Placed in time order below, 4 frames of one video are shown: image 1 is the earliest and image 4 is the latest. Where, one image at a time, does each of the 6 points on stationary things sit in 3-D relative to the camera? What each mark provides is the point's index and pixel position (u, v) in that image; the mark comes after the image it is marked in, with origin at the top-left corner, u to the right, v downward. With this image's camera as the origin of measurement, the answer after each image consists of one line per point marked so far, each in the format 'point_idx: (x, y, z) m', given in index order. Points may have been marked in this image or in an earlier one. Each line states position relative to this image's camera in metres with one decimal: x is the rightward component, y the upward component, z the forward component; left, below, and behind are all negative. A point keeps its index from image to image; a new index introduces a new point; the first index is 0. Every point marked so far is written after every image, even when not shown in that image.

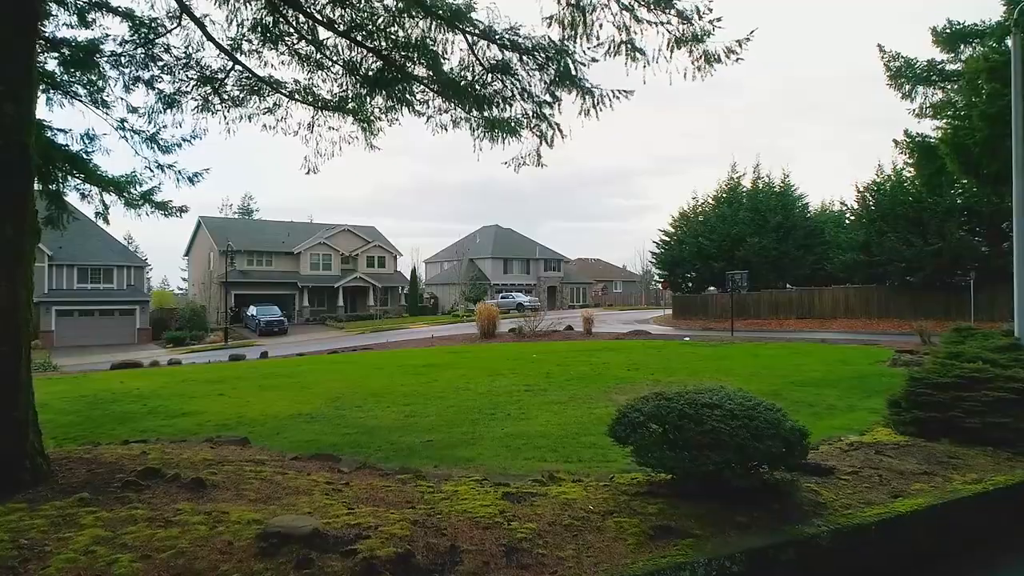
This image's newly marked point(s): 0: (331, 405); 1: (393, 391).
0: (-2.8, -1.8, +9.9) m
1: (-2.0, -1.7, +10.9) m
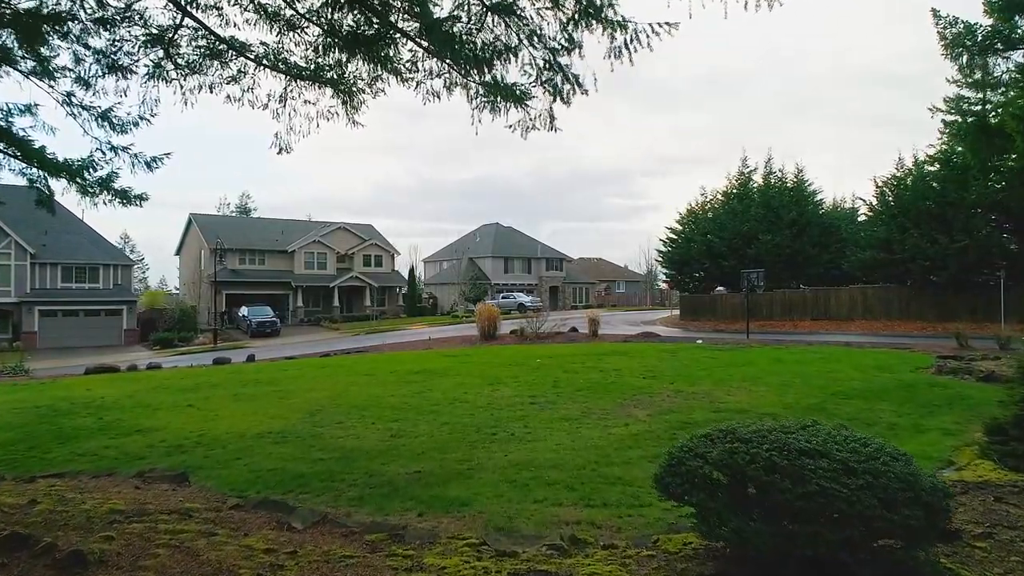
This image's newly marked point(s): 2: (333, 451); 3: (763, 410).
0: (-2.8, -1.8, +8.6) m
1: (-2.0, -1.7, +9.6) m
2: (-1.9, -1.8, +7.0) m
3: (+3.4, -1.6, +8.6) m
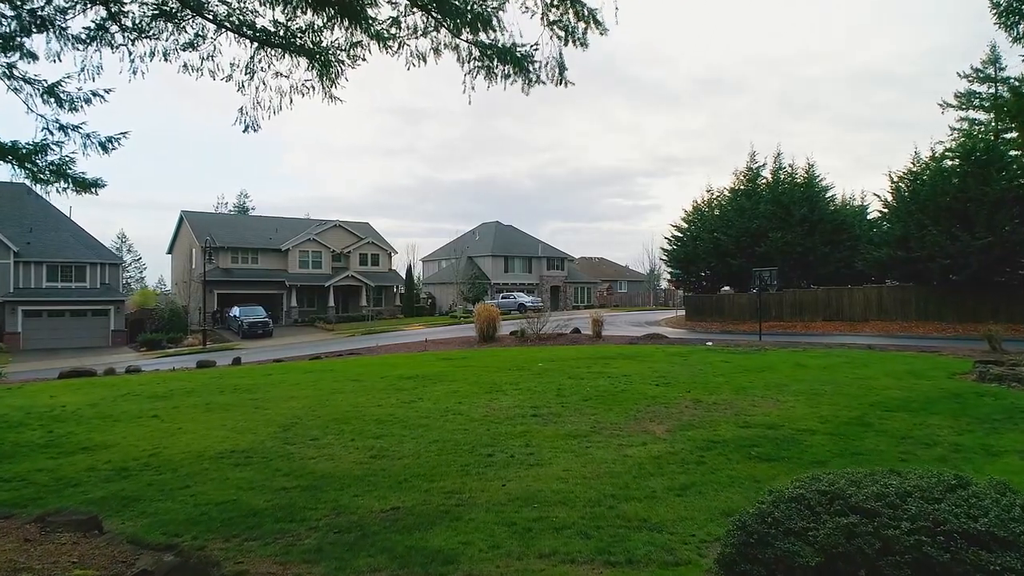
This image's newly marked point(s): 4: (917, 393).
0: (-2.8, -1.8, +7.6) m
1: (-2.0, -1.7, +8.6) m
2: (-1.9, -1.7, +5.9) m
3: (+3.4, -1.6, +7.6) m
4: (+5.8, -1.5, +9.3) m
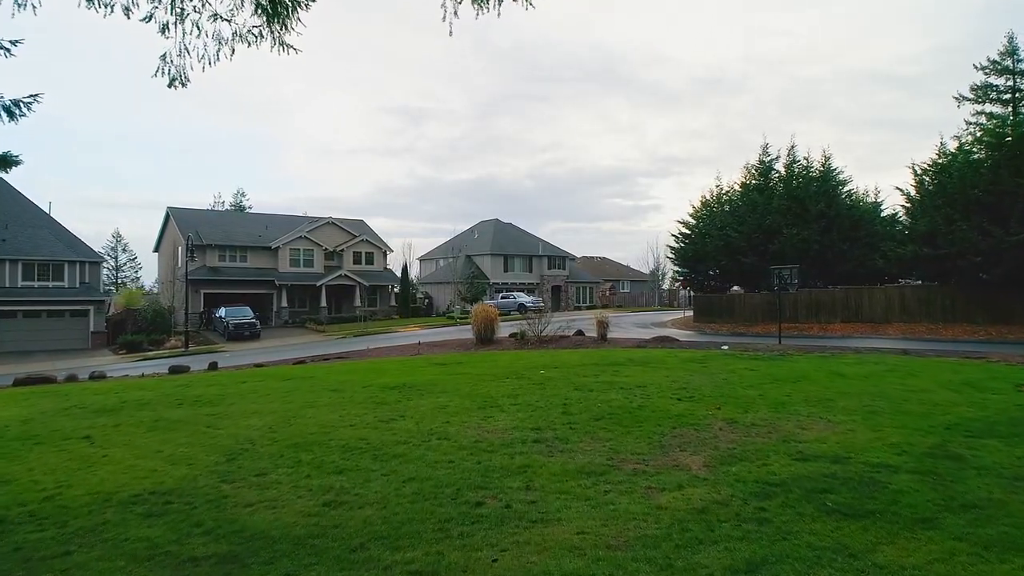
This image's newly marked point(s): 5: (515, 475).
0: (-2.8, -1.7, +6.1) m
1: (-2.0, -1.7, +7.1) m
2: (-2.0, -1.7, +4.4) m
3: (+3.3, -1.6, +6.0) m
4: (+5.8, -1.5, +7.8) m
5: (0.0, -1.6, +5.5) m
